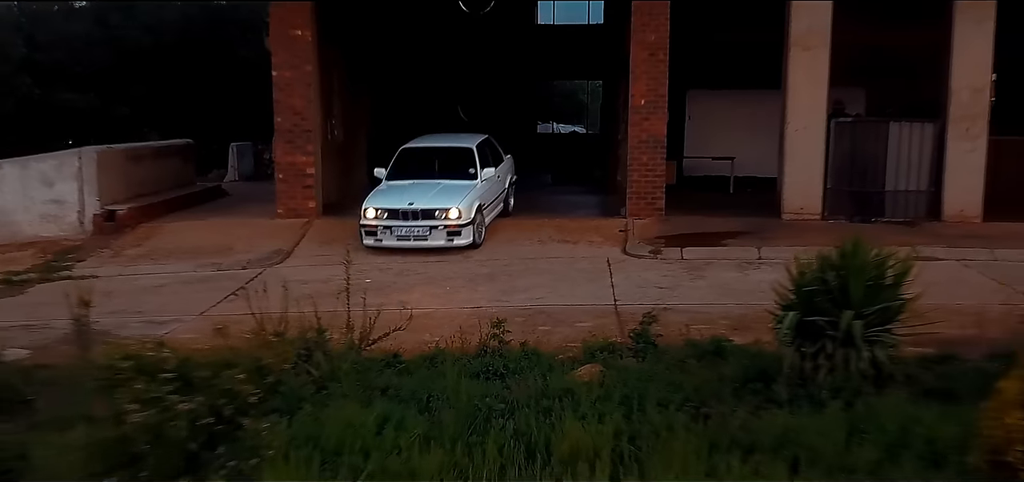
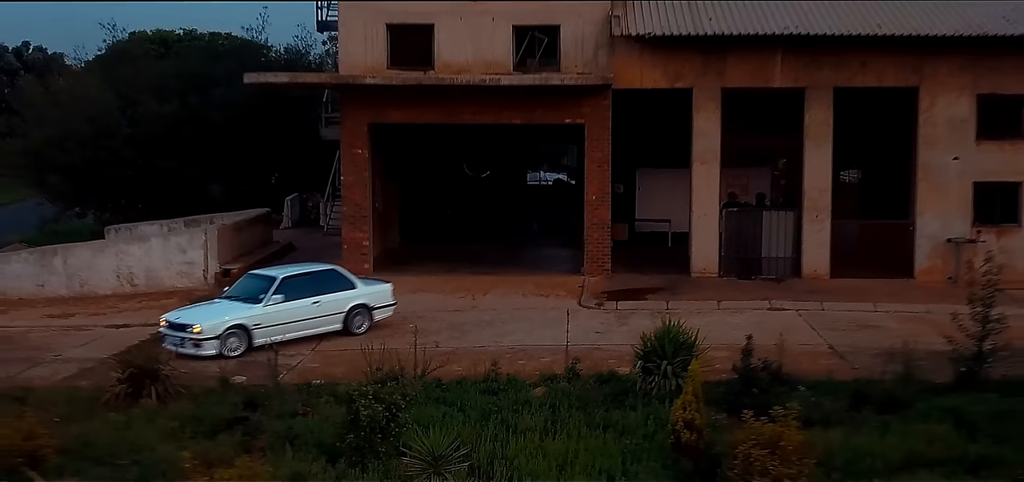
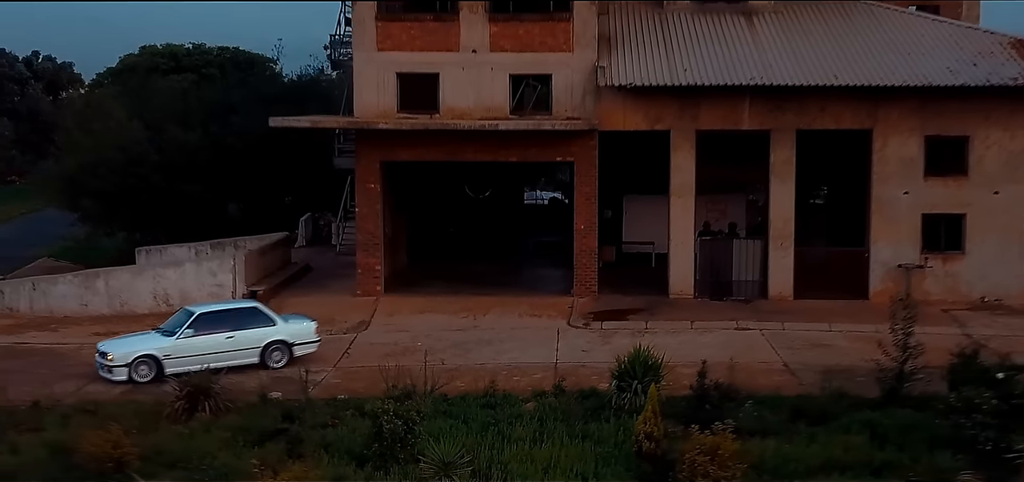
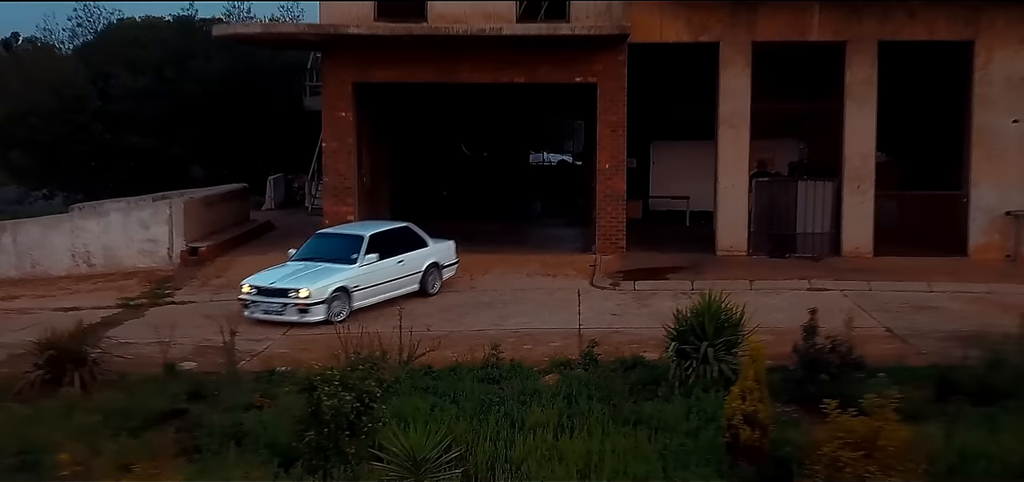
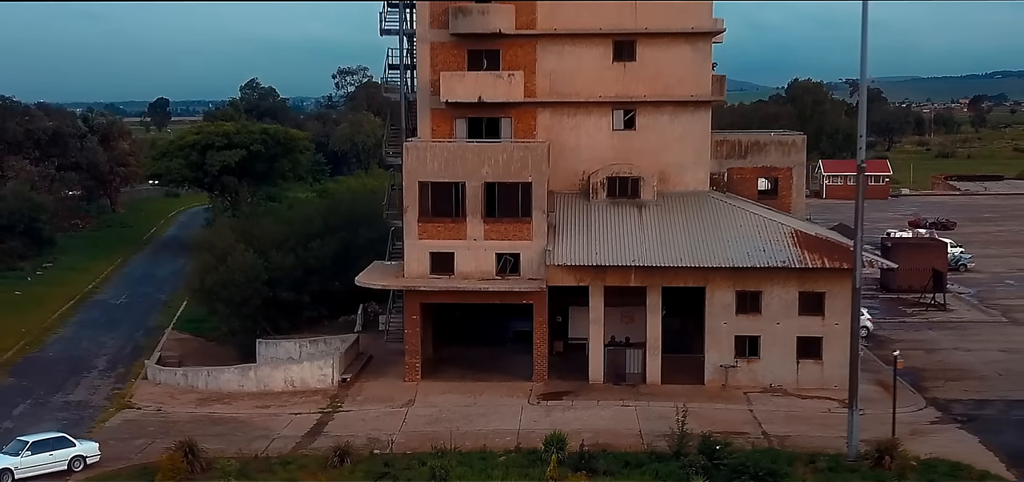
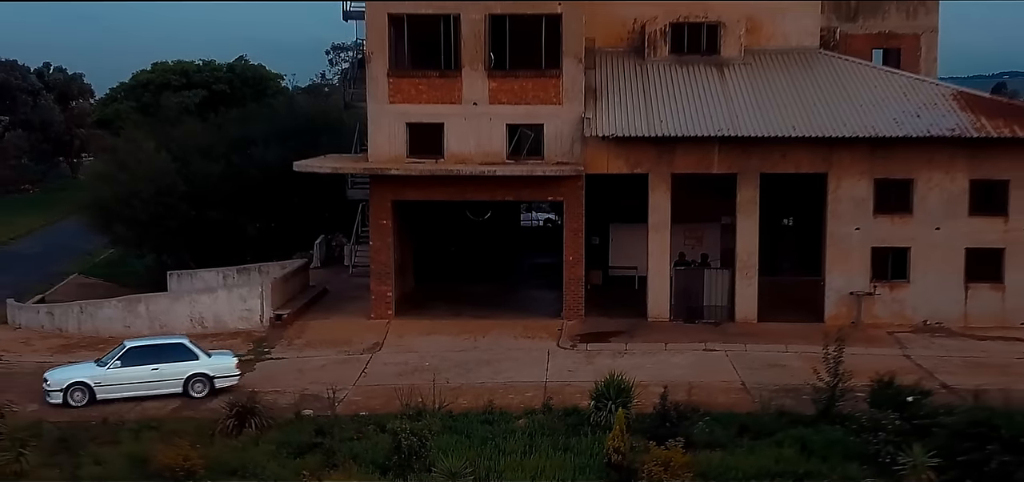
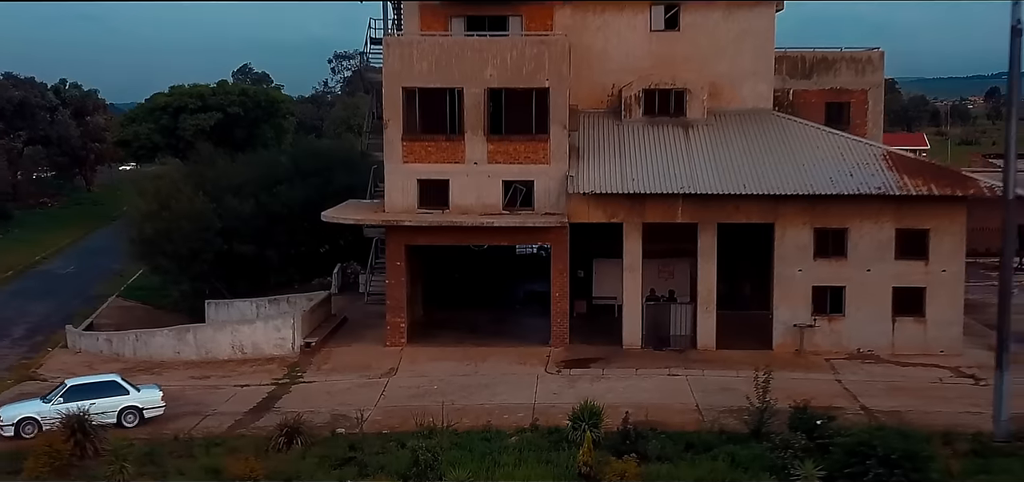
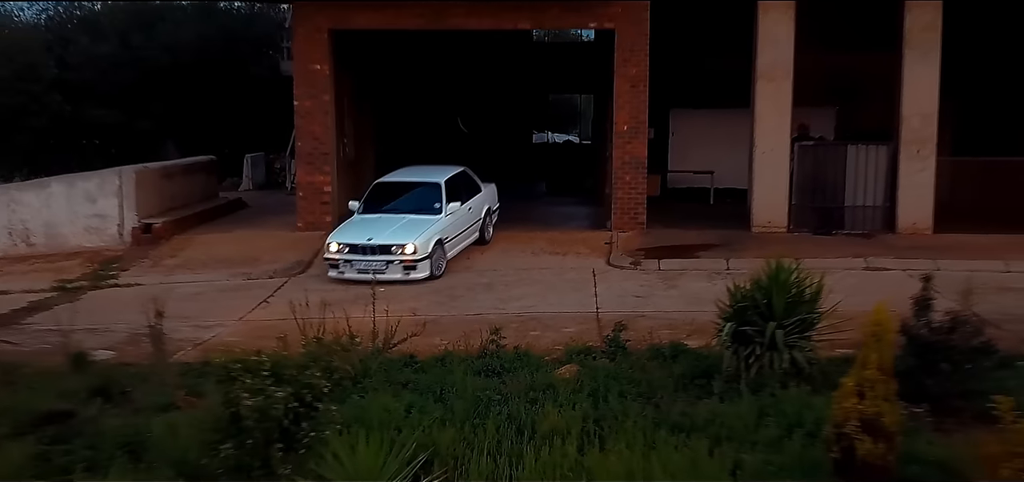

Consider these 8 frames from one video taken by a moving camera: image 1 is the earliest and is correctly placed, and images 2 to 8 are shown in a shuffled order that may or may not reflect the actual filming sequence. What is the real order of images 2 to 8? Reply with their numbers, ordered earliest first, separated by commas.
8, 4, 2, 3, 6, 7, 5
